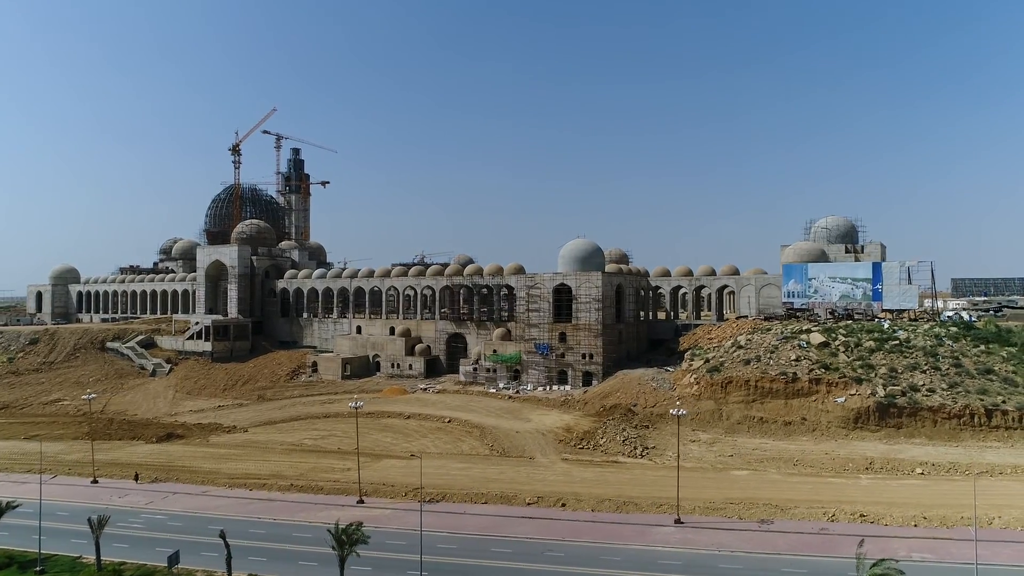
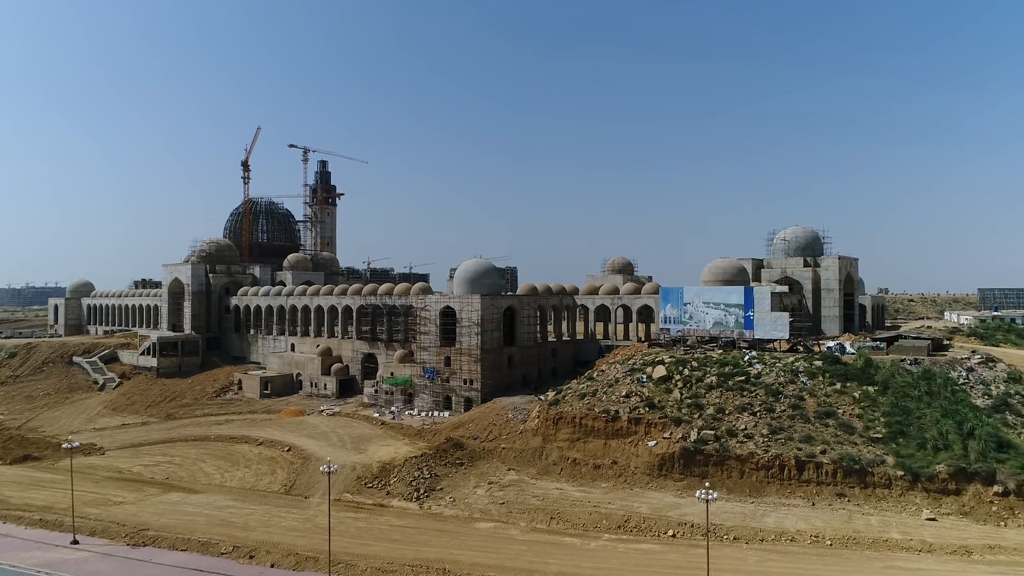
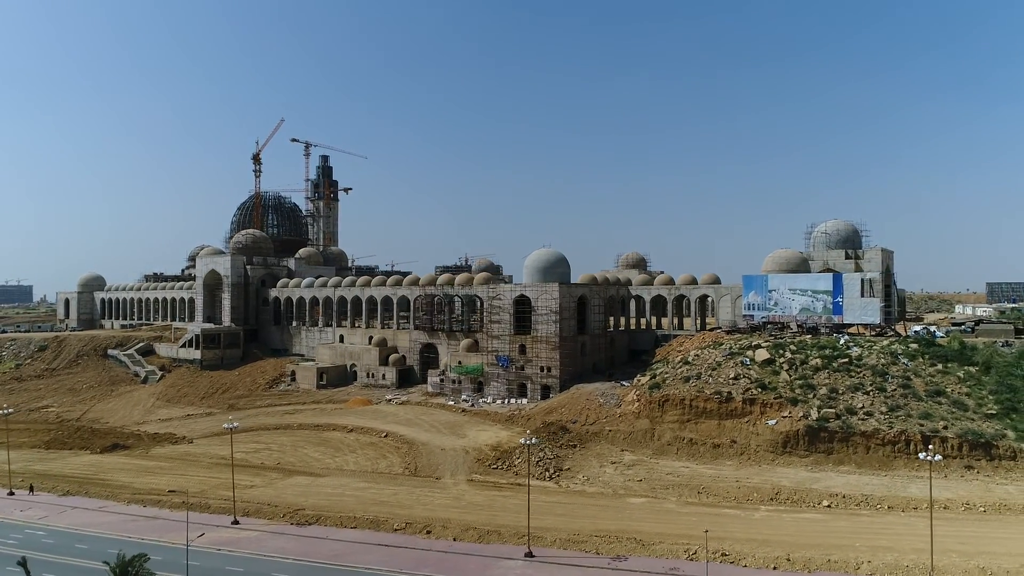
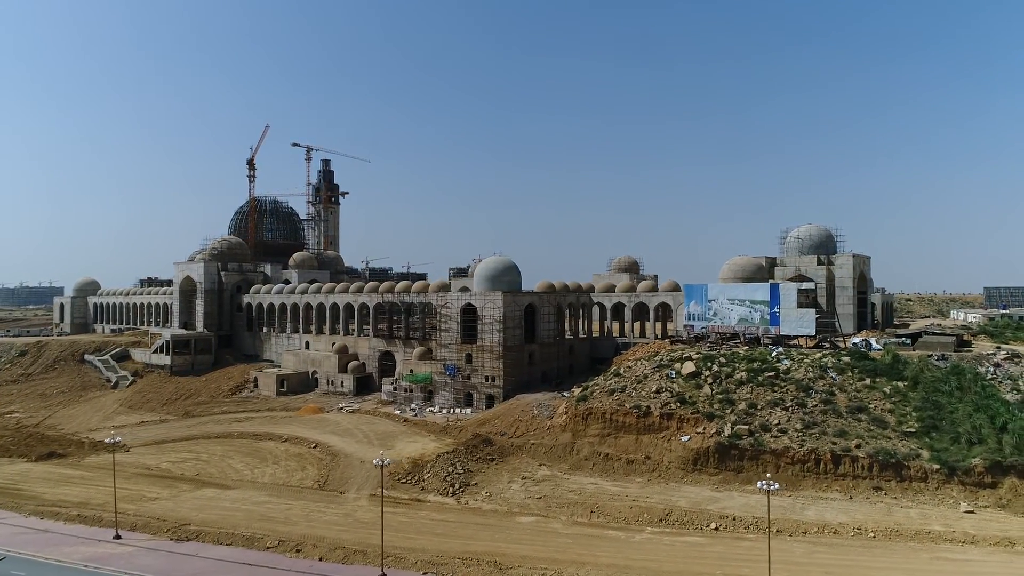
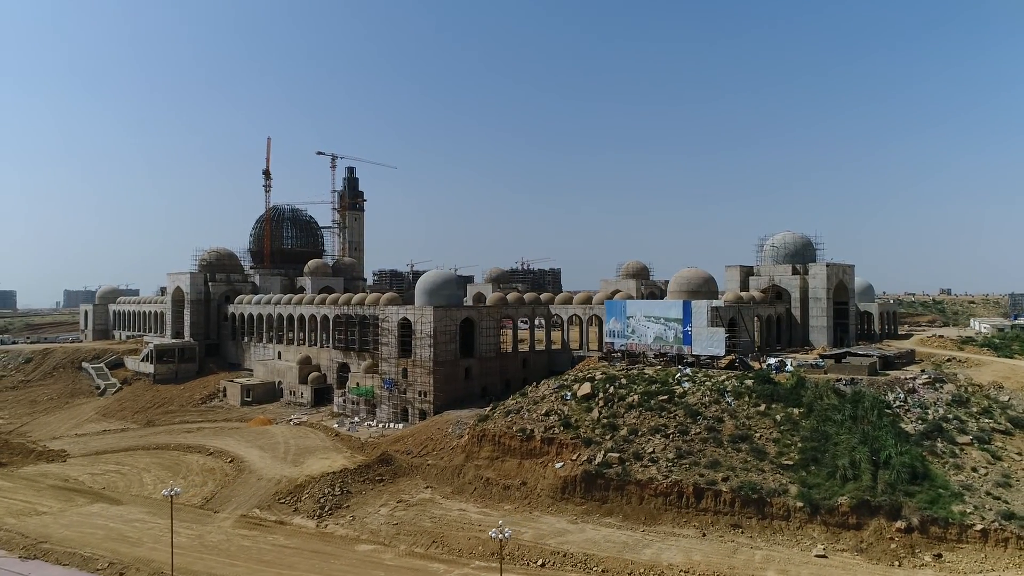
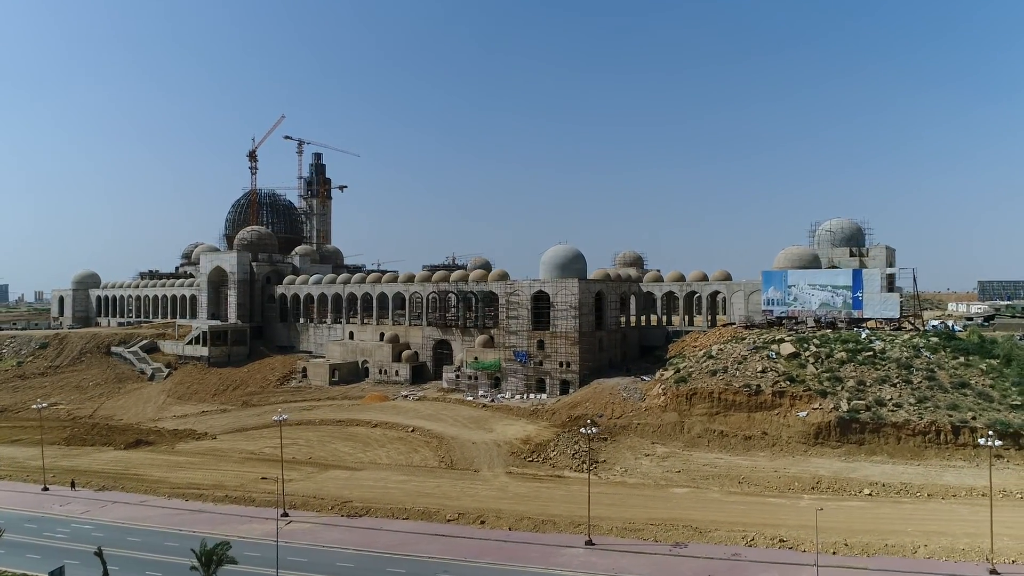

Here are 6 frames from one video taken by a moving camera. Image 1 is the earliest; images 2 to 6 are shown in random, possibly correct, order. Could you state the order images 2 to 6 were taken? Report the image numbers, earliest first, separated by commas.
6, 3, 4, 2, 5
